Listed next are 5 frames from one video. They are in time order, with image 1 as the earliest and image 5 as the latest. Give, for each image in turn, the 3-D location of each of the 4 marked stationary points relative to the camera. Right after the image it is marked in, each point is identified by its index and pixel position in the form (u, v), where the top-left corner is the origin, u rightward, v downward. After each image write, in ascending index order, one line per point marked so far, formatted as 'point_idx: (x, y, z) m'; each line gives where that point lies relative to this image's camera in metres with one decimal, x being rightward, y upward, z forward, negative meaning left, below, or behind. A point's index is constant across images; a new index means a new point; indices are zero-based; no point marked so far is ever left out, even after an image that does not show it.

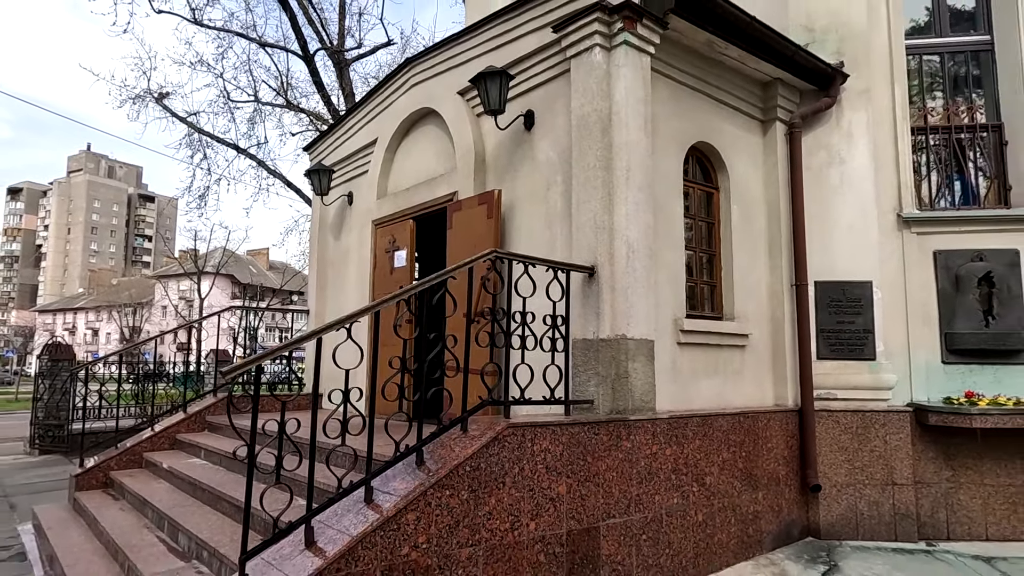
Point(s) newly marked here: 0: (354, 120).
0: (-1.7, +1.9, +7.3) m
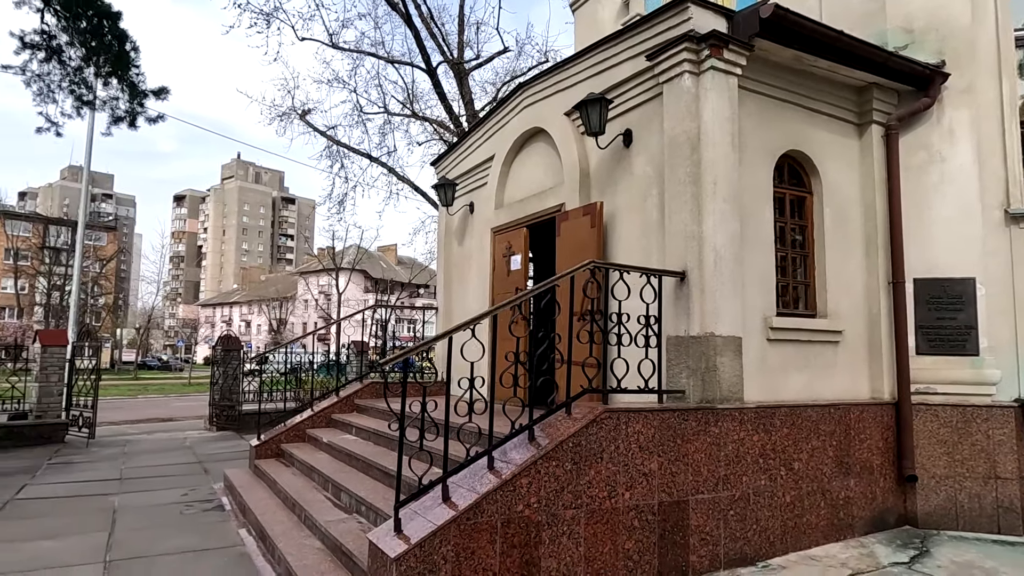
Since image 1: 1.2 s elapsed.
0: (-0.5, +1.9, +8.2) m
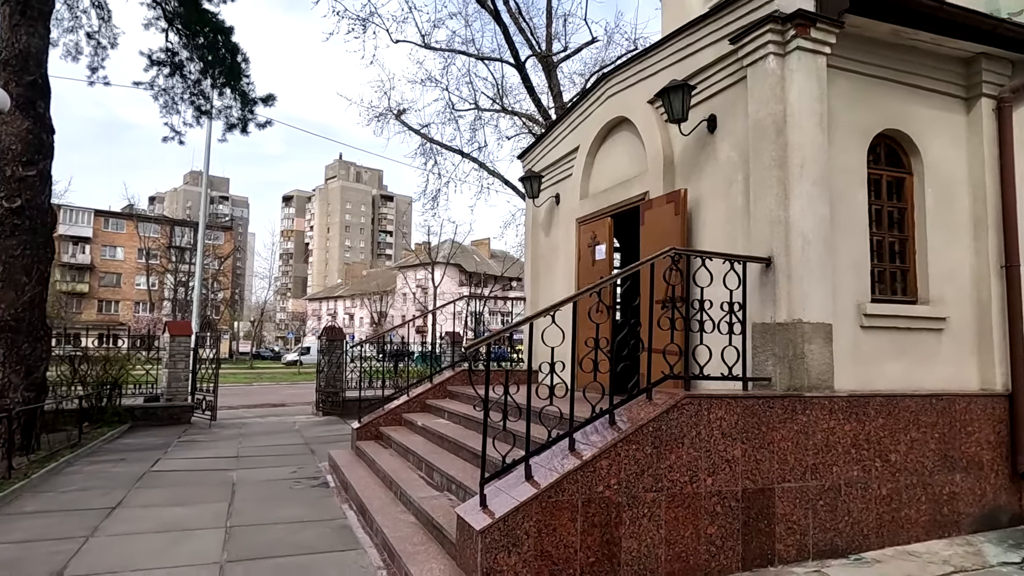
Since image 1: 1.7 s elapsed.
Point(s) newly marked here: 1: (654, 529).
0: (+0.6, +2.0, +8.3) m
1: (+0.8, -1.4, +3.9) m
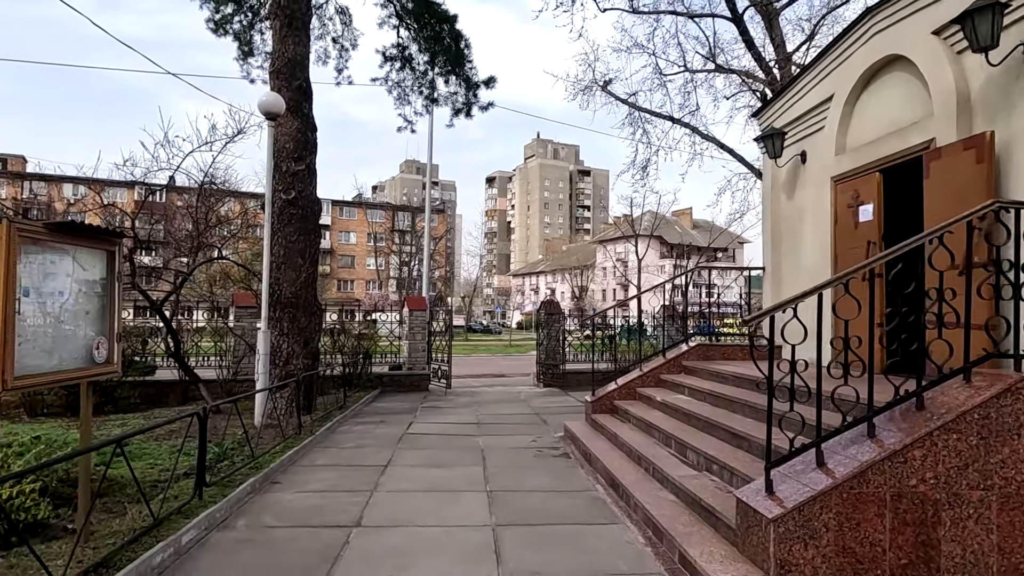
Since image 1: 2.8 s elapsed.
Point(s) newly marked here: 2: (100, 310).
0: (+3.3, +2.3, +7.4) m
1: (+2.4, -1.2, +3.3) m
2: (-2.4, -0.1, +3.9) m
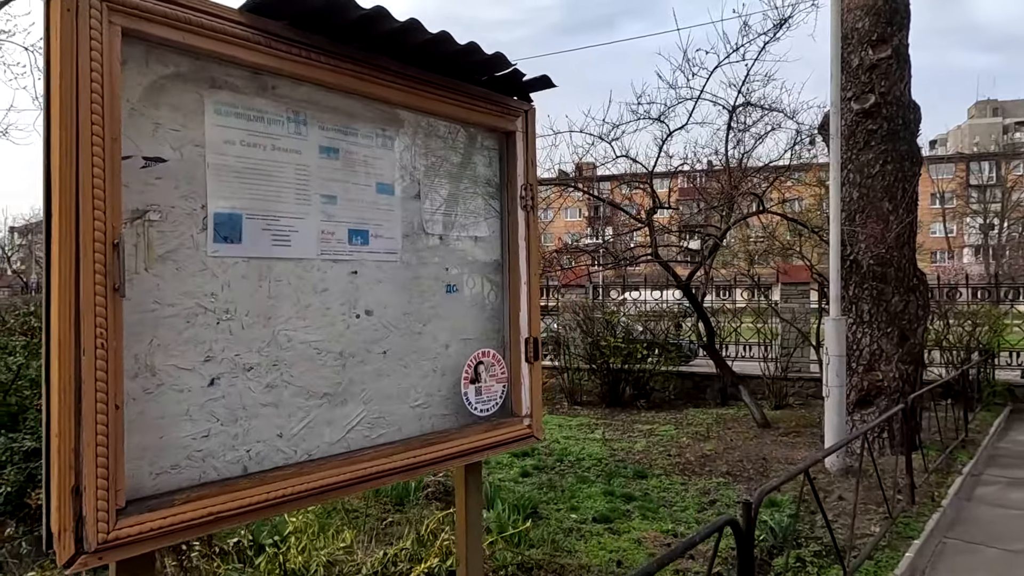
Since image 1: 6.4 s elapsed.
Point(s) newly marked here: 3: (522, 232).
0: (+6.4, +2.7, +0.1) m
1: (+3.0, -1.0, -2.1) m
2: (-0.1, 0.0, +1.6) m
3: (0.0, +0.1, +1.6) m
